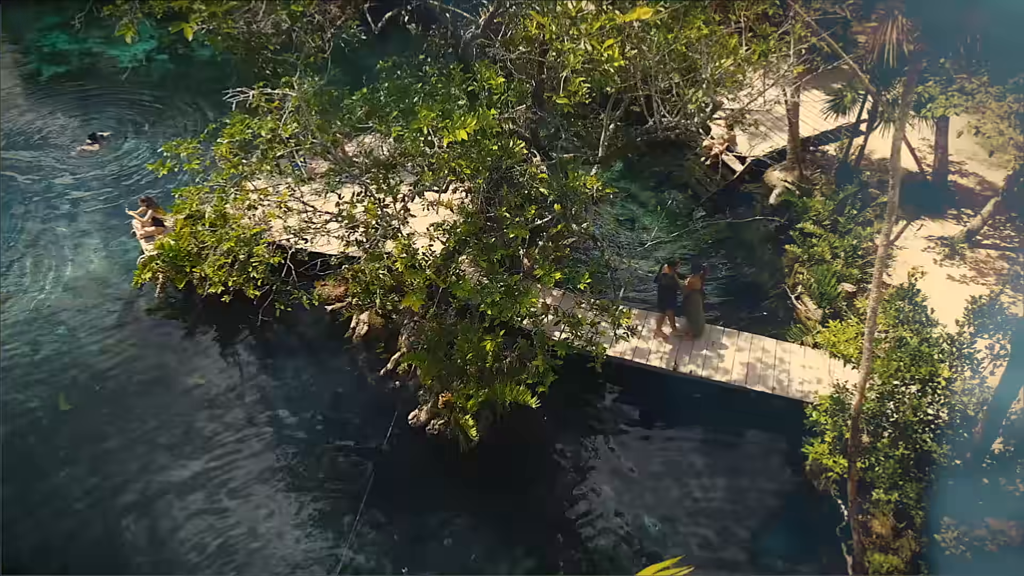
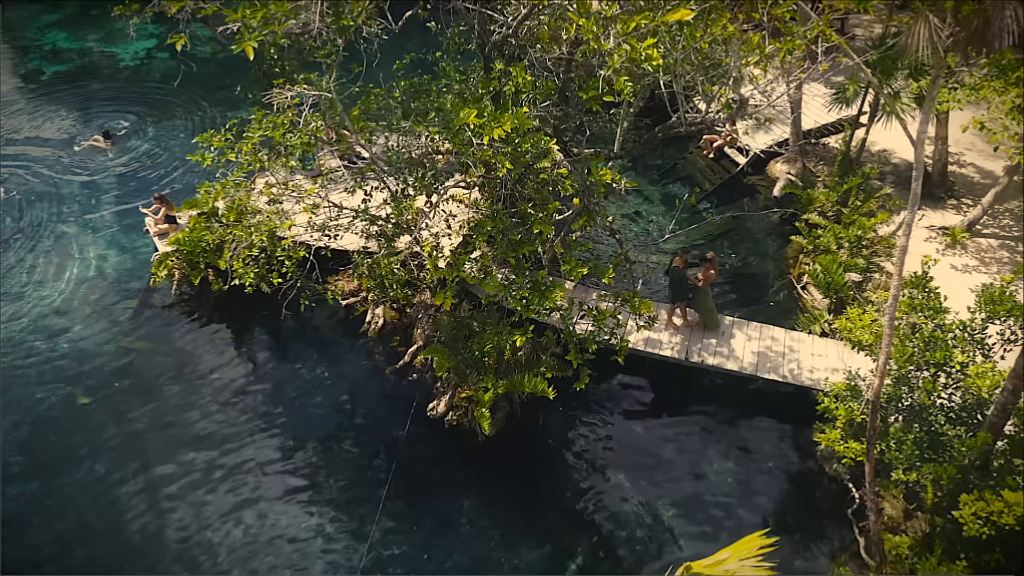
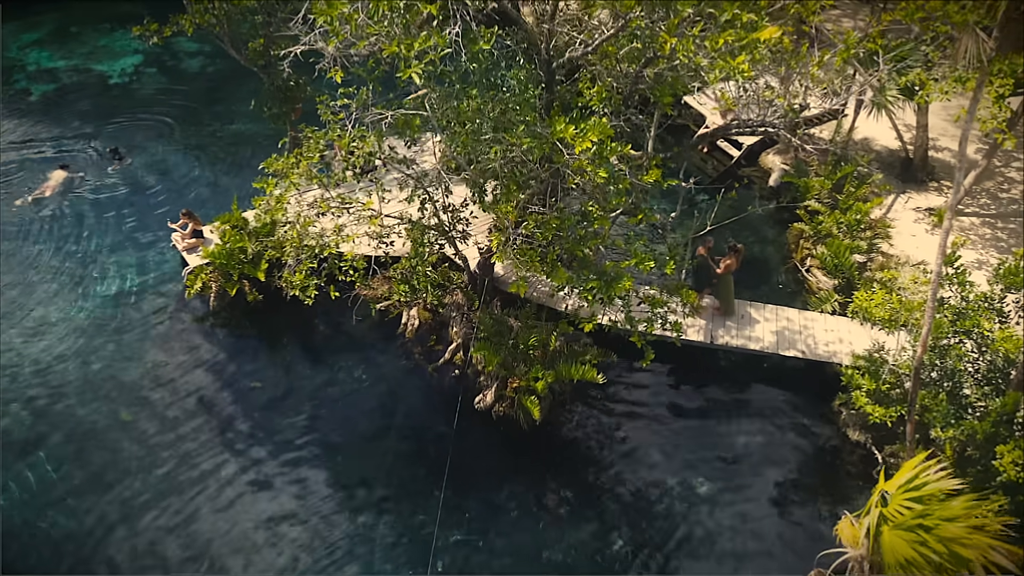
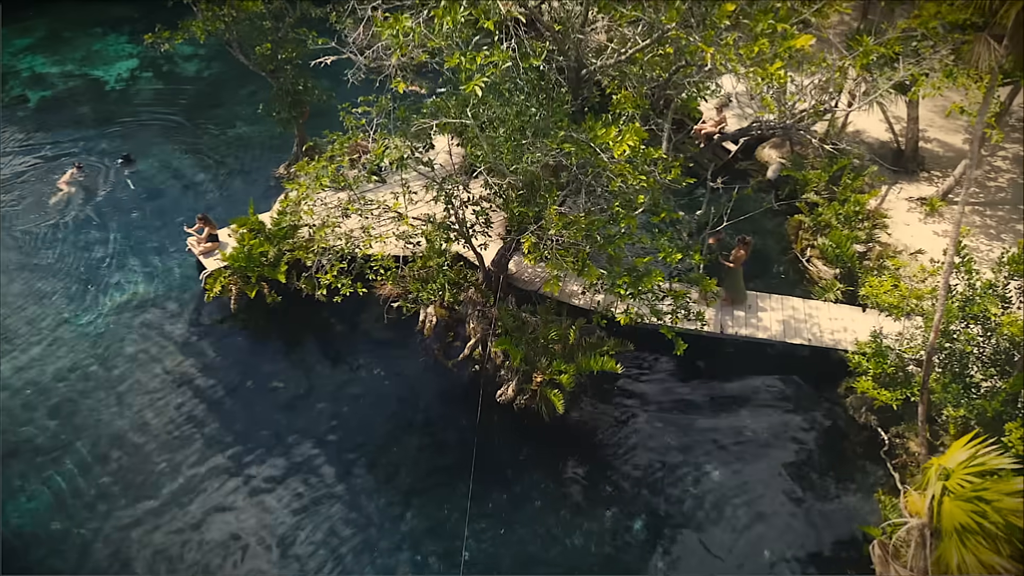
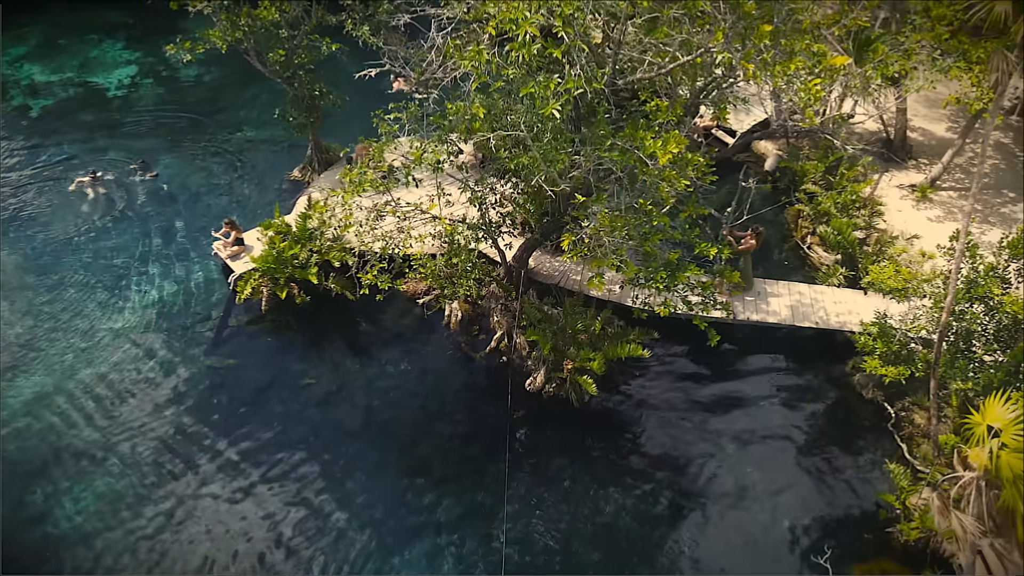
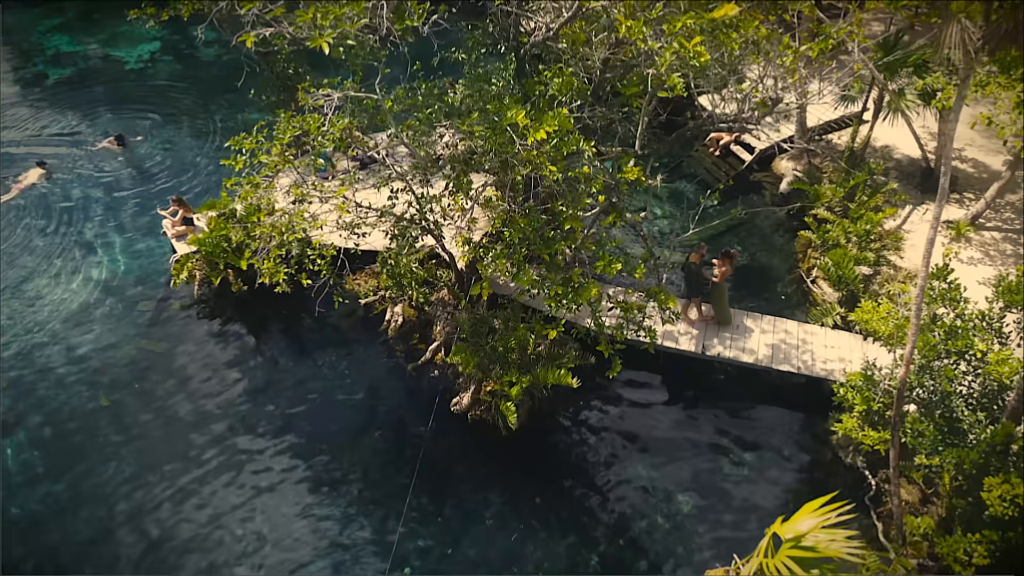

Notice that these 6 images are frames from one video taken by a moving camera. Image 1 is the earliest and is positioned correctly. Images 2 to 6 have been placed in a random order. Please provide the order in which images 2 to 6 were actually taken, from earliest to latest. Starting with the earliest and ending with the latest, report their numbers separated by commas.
2, 6, 3, 4, 5
